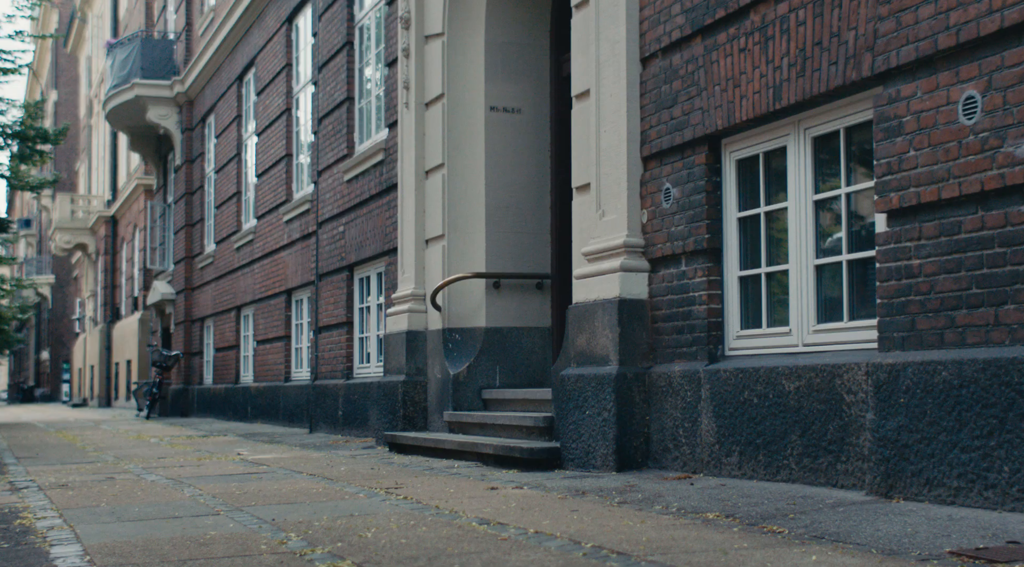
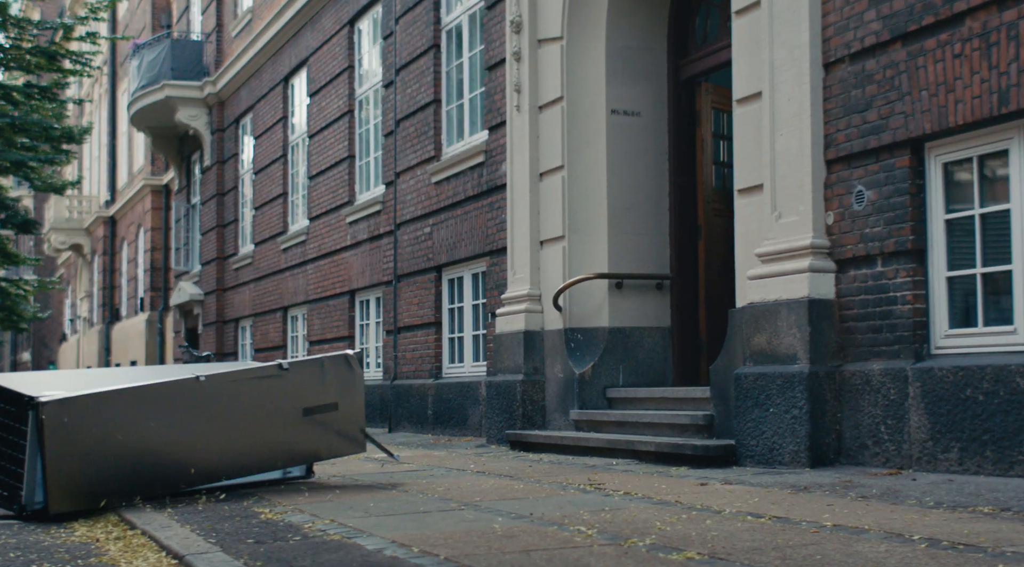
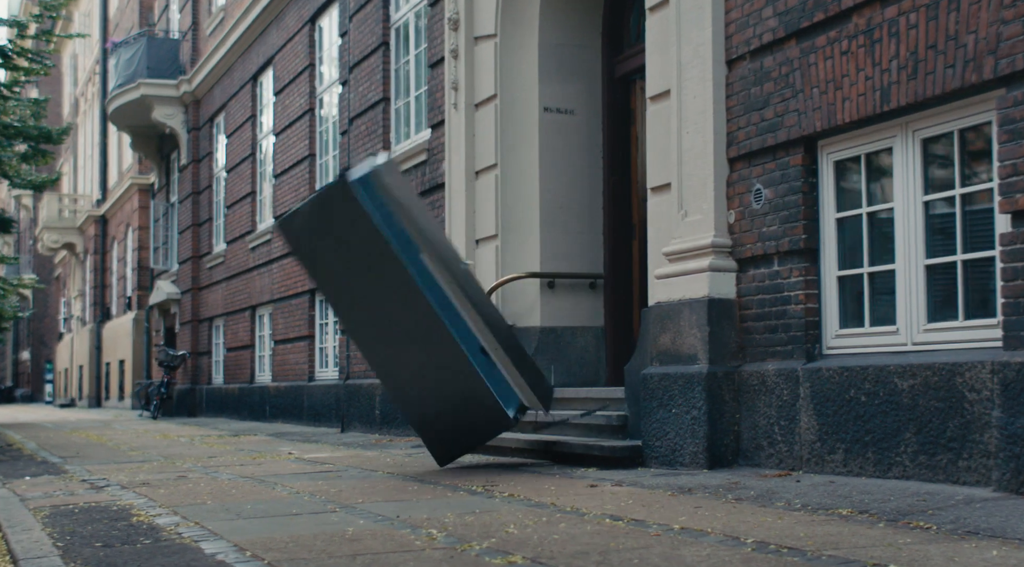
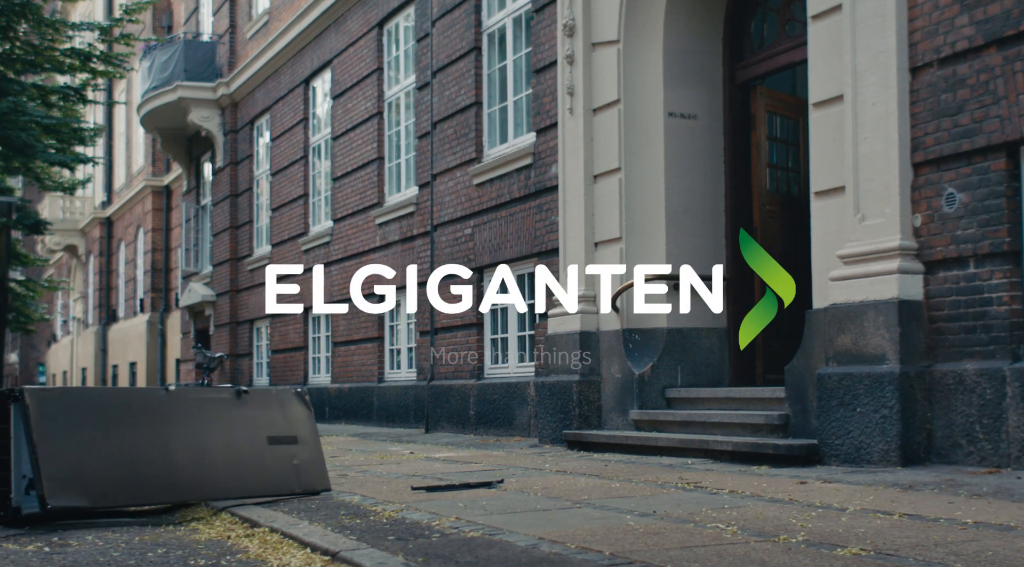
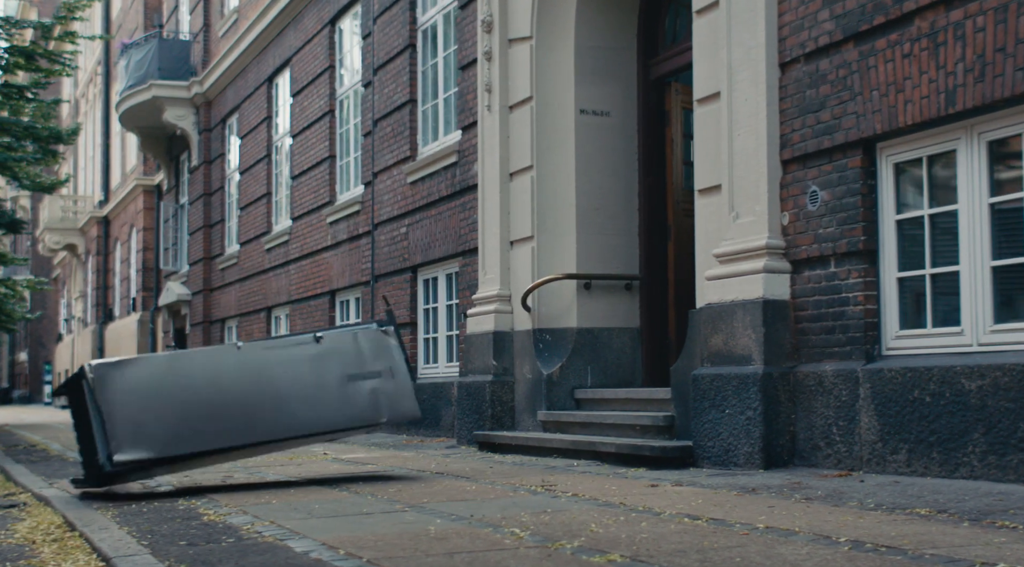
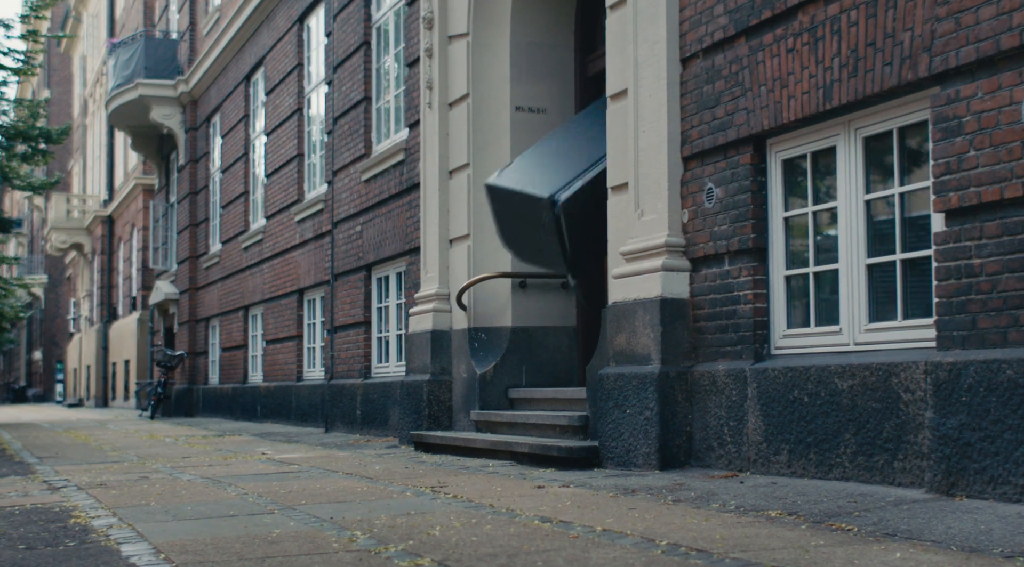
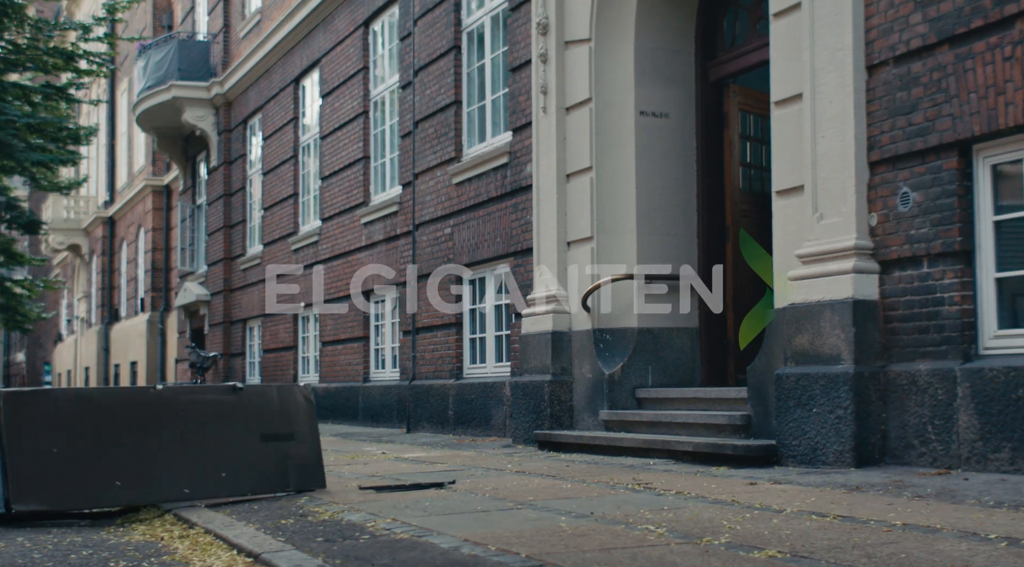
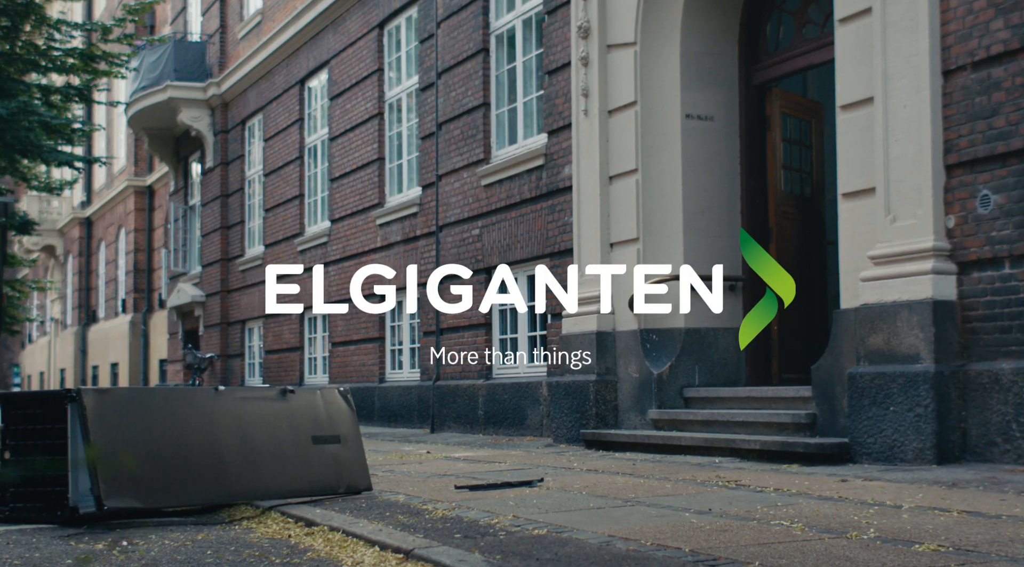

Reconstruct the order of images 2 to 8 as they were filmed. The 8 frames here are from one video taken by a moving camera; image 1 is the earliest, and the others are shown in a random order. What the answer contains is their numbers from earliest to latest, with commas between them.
6, 3, 5, 2, 7, 4, 8
